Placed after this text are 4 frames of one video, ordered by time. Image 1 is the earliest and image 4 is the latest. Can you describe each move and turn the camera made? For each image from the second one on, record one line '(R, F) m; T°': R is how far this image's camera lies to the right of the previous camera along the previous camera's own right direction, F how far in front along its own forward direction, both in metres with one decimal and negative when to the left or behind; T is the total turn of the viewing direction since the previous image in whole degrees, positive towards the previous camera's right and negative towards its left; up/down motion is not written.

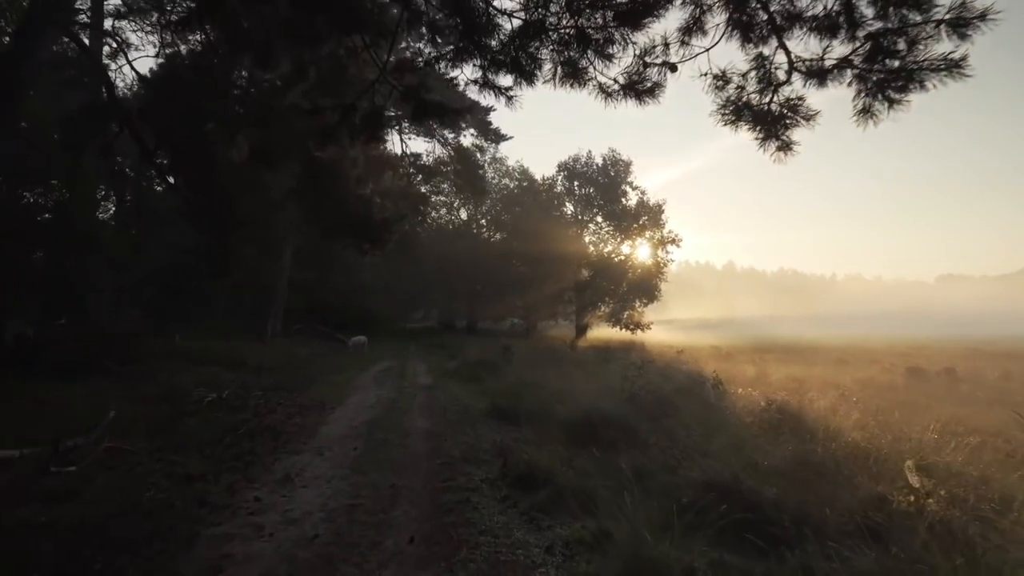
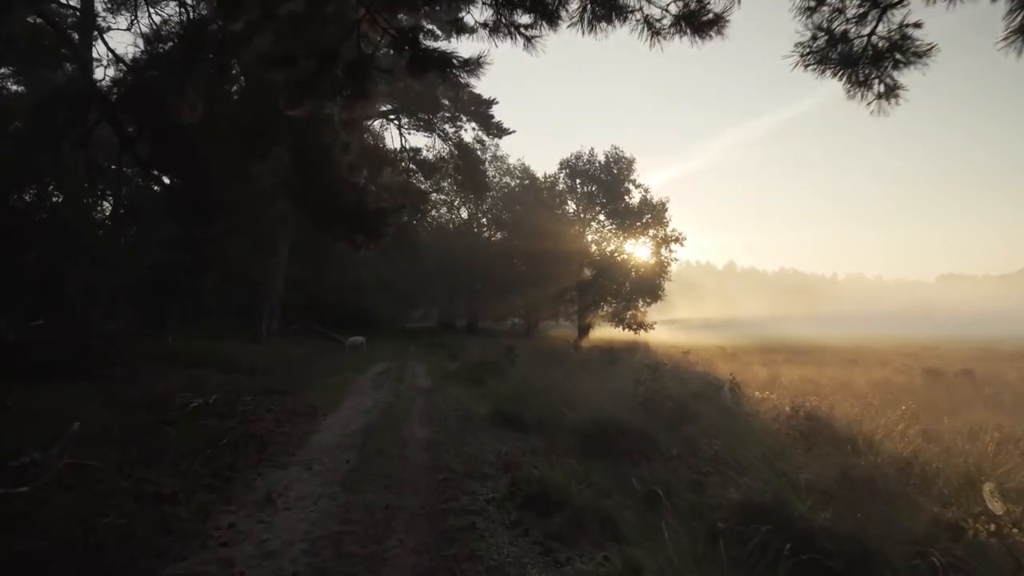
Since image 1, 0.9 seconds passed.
(-0.1, +0.9) m; 0°
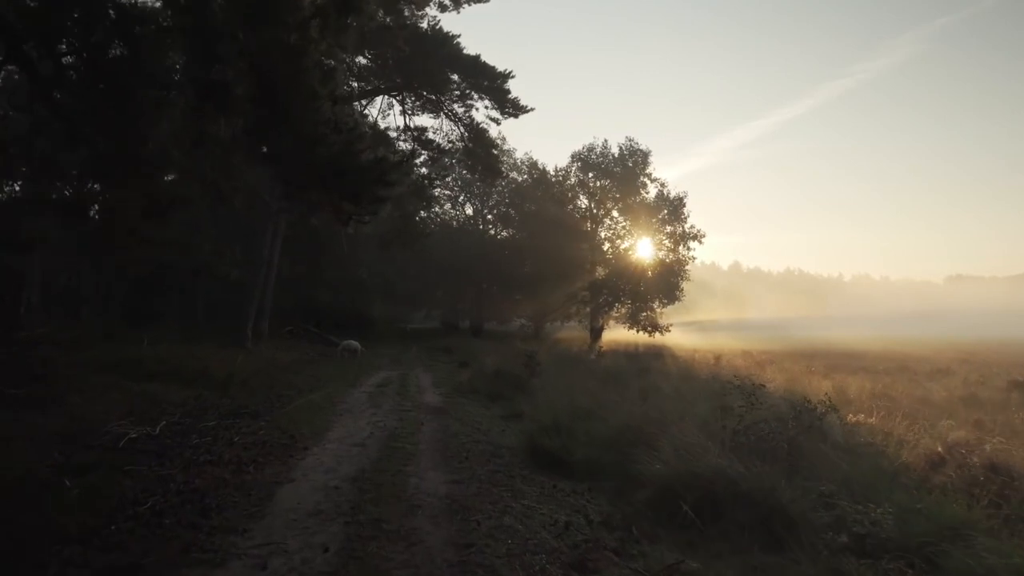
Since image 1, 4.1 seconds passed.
(-0.6, +3.4) m; 0°
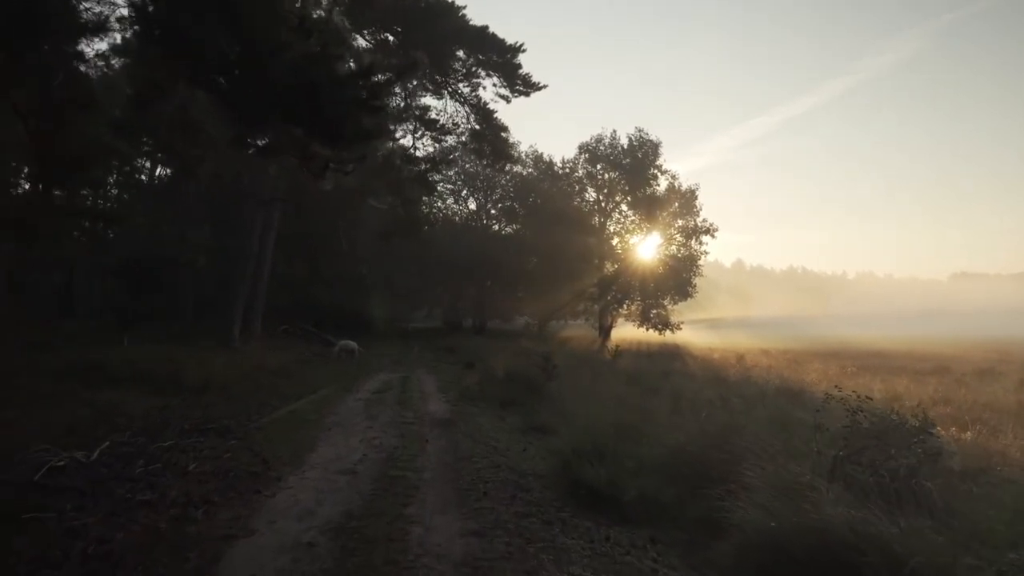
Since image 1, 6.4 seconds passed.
(-0.4, +2.2) m; 0°
